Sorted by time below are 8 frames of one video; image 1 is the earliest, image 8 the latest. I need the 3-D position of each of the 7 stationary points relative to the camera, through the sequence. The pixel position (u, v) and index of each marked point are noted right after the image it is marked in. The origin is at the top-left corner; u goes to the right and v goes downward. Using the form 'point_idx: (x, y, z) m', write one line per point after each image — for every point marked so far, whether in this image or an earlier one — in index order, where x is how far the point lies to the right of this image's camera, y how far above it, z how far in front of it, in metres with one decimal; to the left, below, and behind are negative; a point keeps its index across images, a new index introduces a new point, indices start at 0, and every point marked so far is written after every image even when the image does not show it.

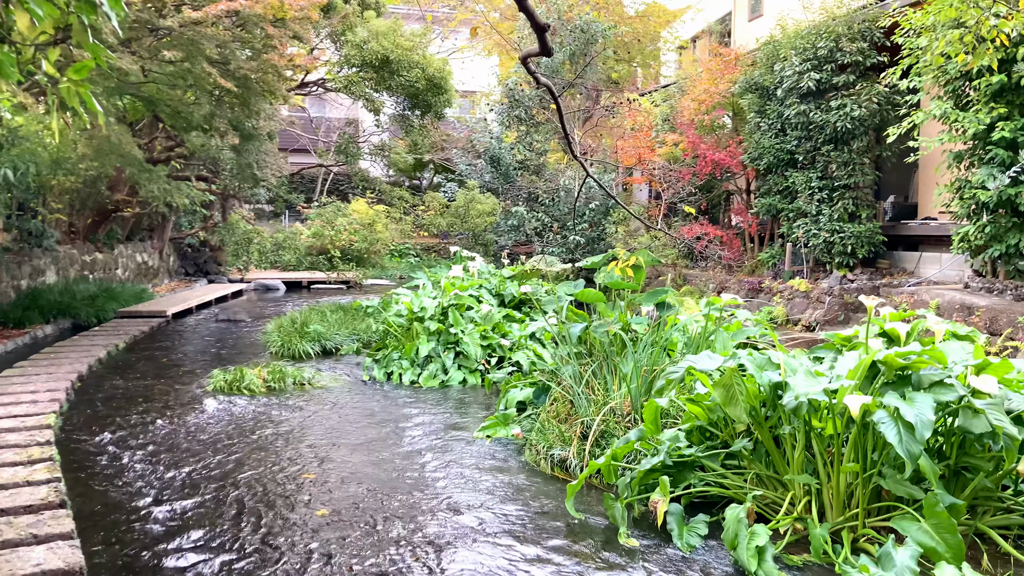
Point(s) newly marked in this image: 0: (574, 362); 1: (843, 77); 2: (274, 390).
0: (+0.3, -0.4, +5.0) m
1: (+3.1, +2.0, +8.3) m
2: (-1.7, -0.7, +6.3) m
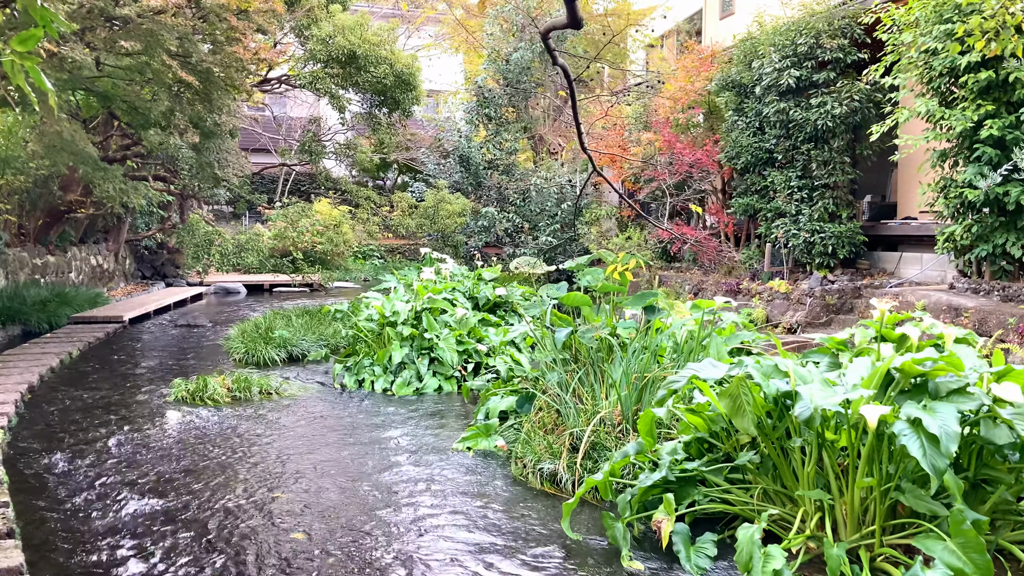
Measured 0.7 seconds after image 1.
0: (+0.3, -0.4, +4.7) m
1: (+2.8, +1.9, +8.2) m
2: (-1.8, -0.7, +5.9) m
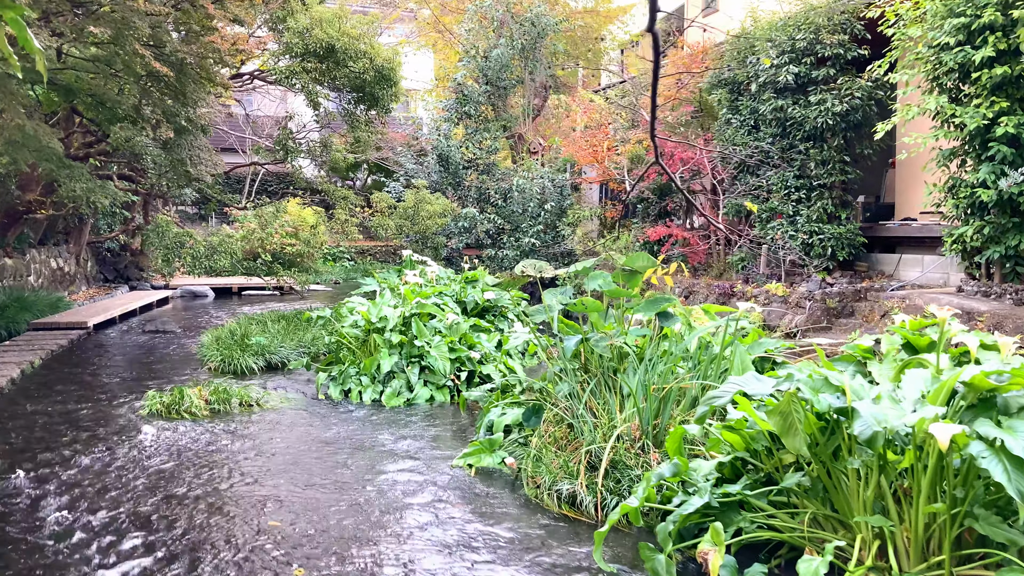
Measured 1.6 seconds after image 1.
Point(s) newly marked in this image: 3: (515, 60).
0: (+0.3, -0.5, +4.4) m
1: (+2.7, +1.9, +8.0) m
2: (-1.8, -0.8, +5.6) m
3: (+0.1, +3.0, +11.9) m
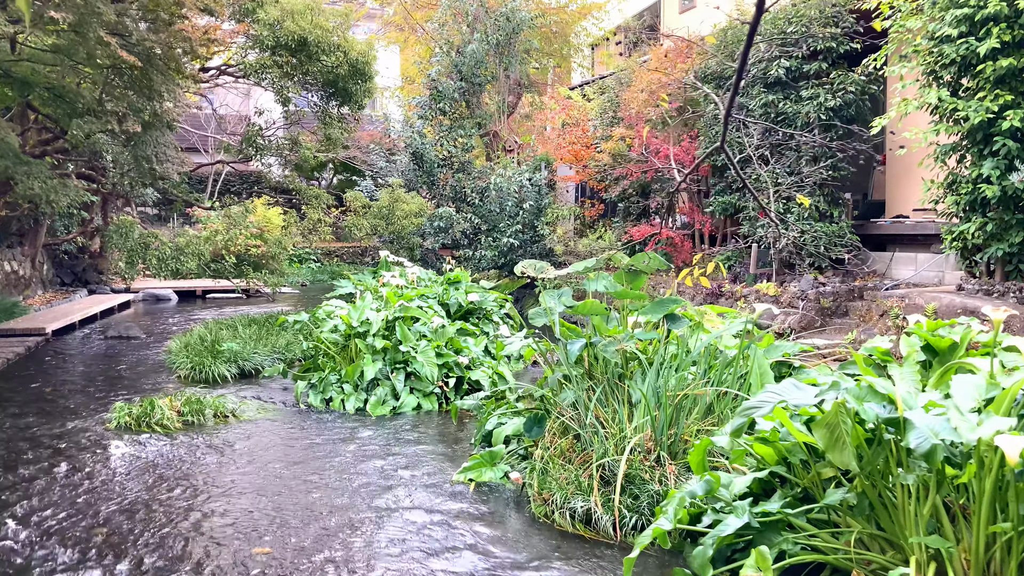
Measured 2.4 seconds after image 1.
0: (+0.3, -0.5, +4.2) m
1: (+2.6, +1.9, +7.8) m
2: (-1.9, -0.8, +5.2) m
3: (-0.3, +3.0, +11.6) m
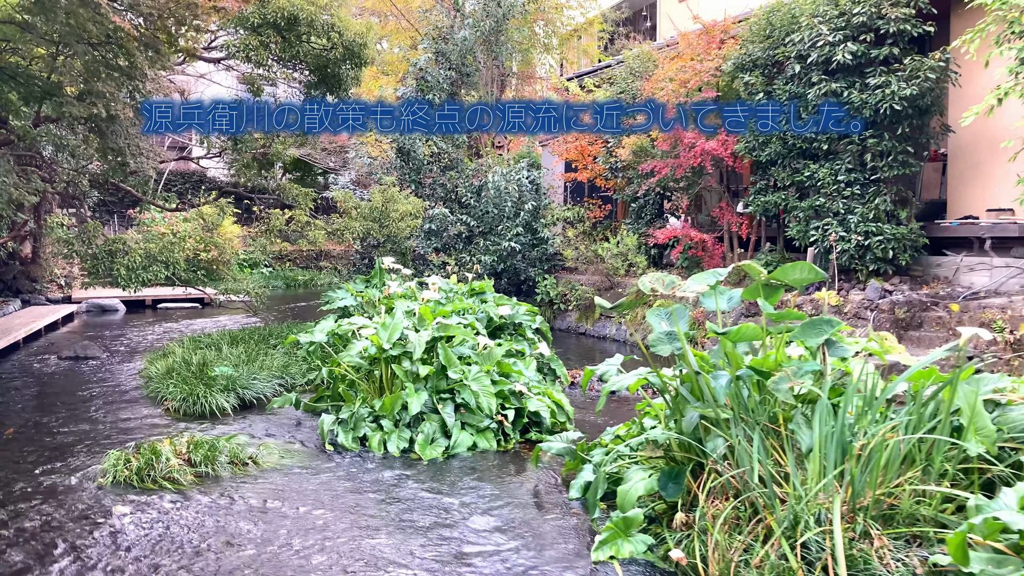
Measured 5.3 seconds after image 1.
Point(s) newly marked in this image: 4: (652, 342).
0: (+0.8, -0.5, +3.3) m
1: (+2.8, +1.9, +7.2) m
2: (-1.4, -0.9, +4.2) m
3: (-0.4, +2.9, +10.8) m
4: (+0.6, -0.2, +3.7) m
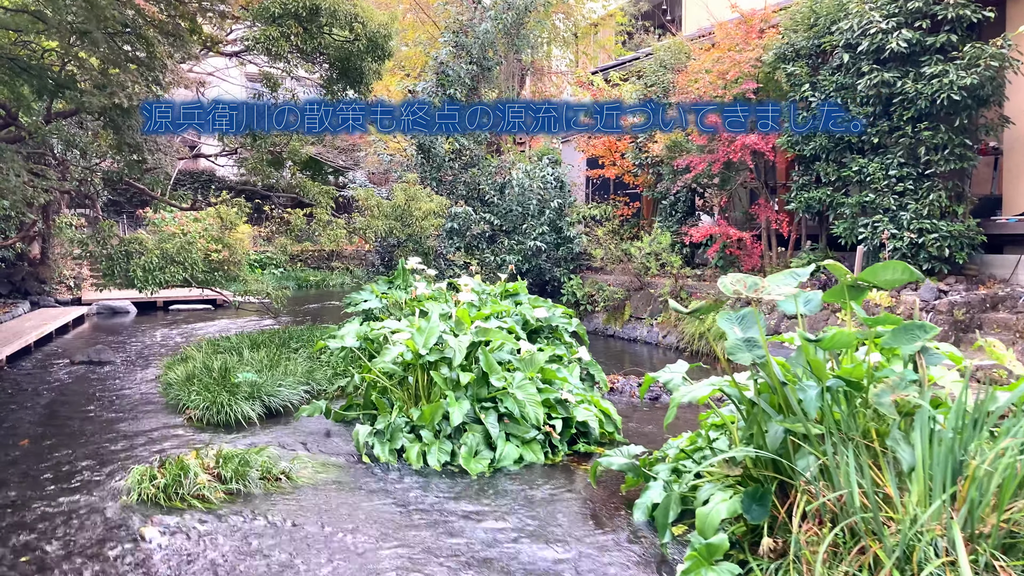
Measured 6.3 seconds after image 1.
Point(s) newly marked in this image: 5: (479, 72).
0: (+1.0, -0.5, +3.0) m
1: (+3.0, +1.9, +6.8) m
2: (-1.2, -0.9, +3.9) m
3: (-0.1, +2.9, +10.4) m
4: (+0.8, -0.2, +3.3) m
5: (-0.4, +2.5, +10.2) m
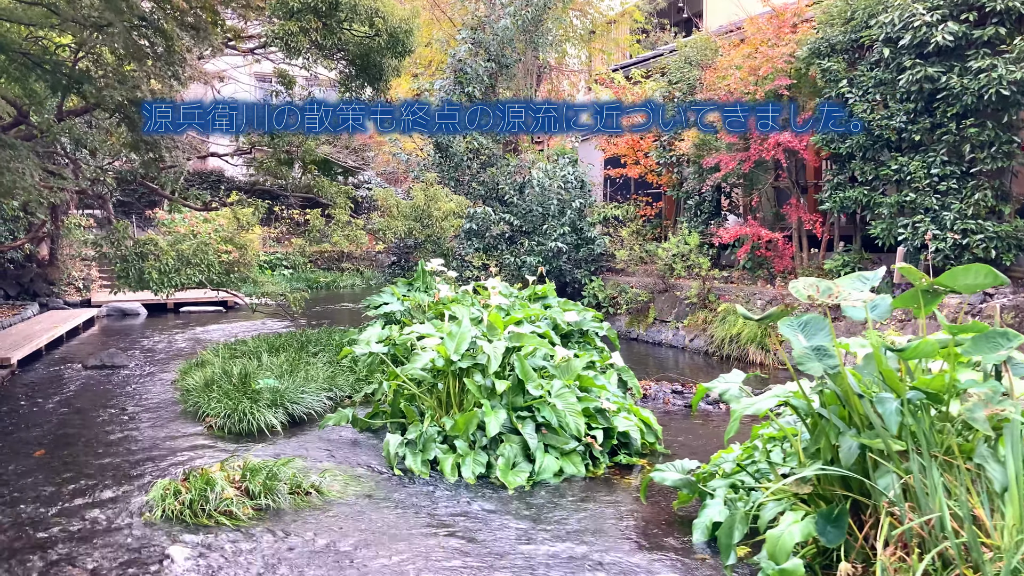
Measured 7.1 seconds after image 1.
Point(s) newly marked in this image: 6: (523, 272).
0: (+1.2, -0.6, +2.8) m
1: (+3.2, +1.9, +6.6) m
2: (-1.0, -0.9, +3.7) m
3: (+0.1, +2.9, +10.2) m
4: (+1.0, -0.2, +3.1) m
5: (-0.2, +2.4, +10.0) m
6: (+0.1, +0.2, +9.2) m
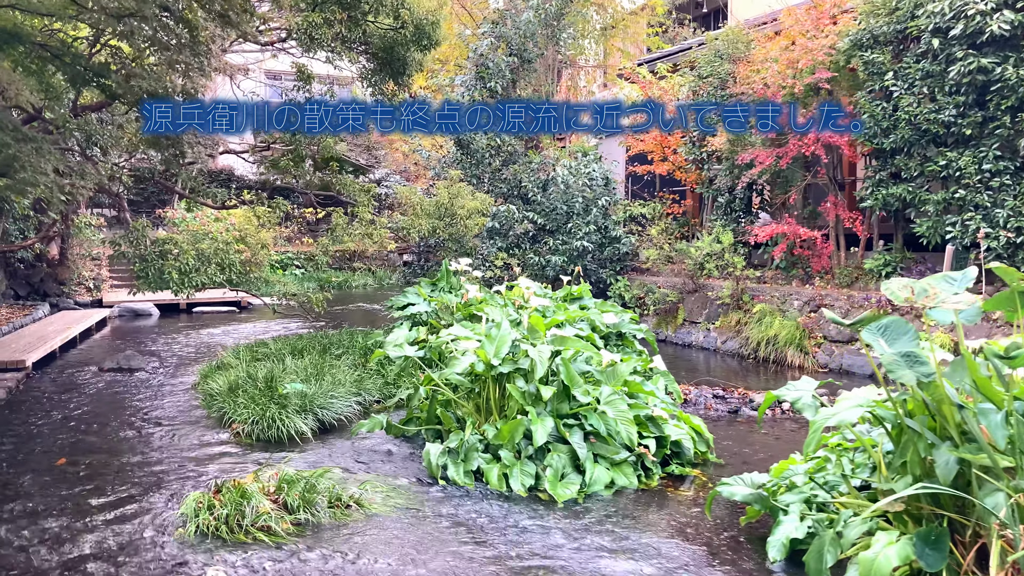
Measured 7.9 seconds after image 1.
0: (+1.4, -0.6, +2.6) m
1: (+3.4, +1.8, +6.4) m
2: (-0.8, -0.9, +3.5) m
3: (+0.3, +2.9, +10.0) m
4: (+1.2, -0.3, +2.9) m
5: (+0.1, +2.4, +9.8) m
6: (+0.3, +0.2, +9.0) m
